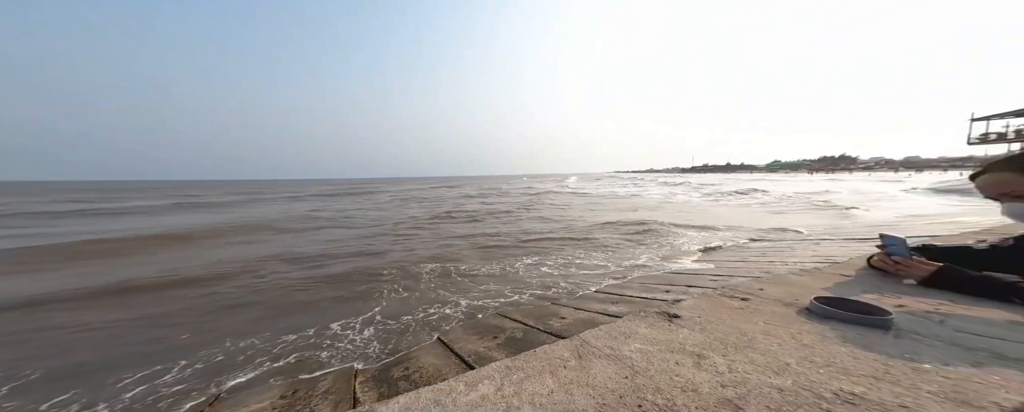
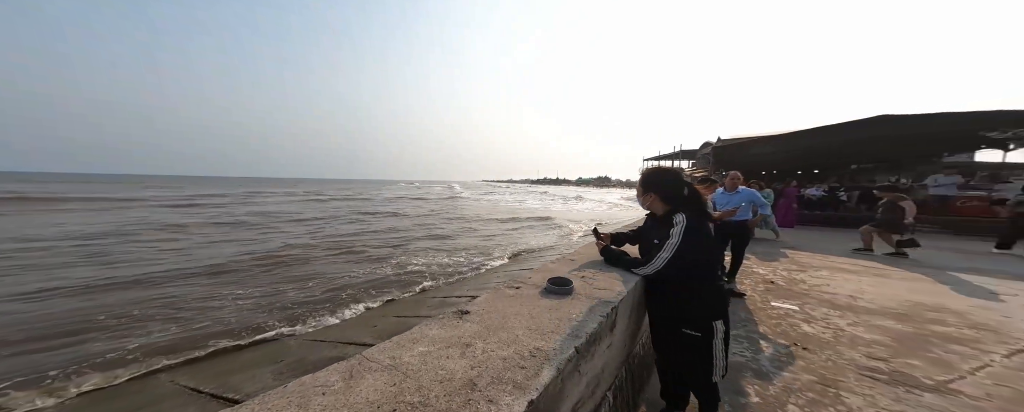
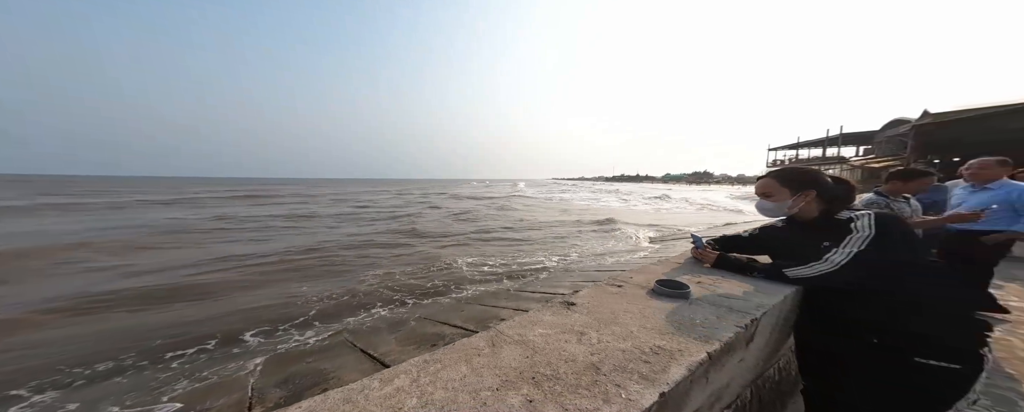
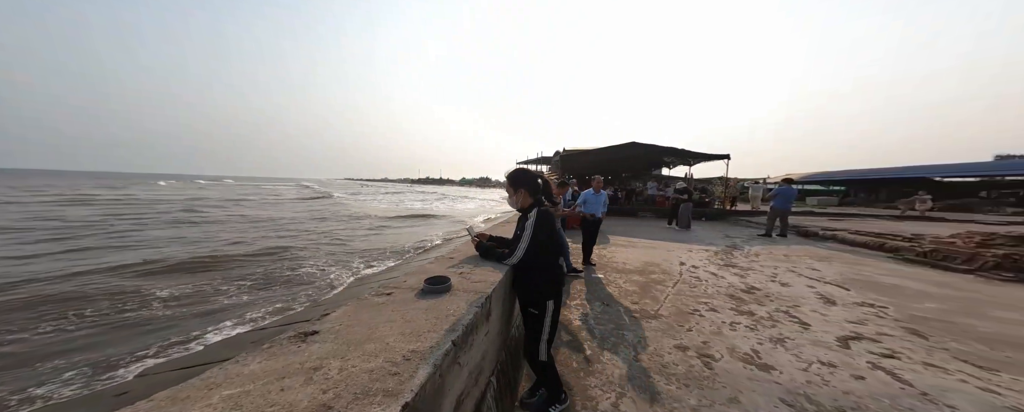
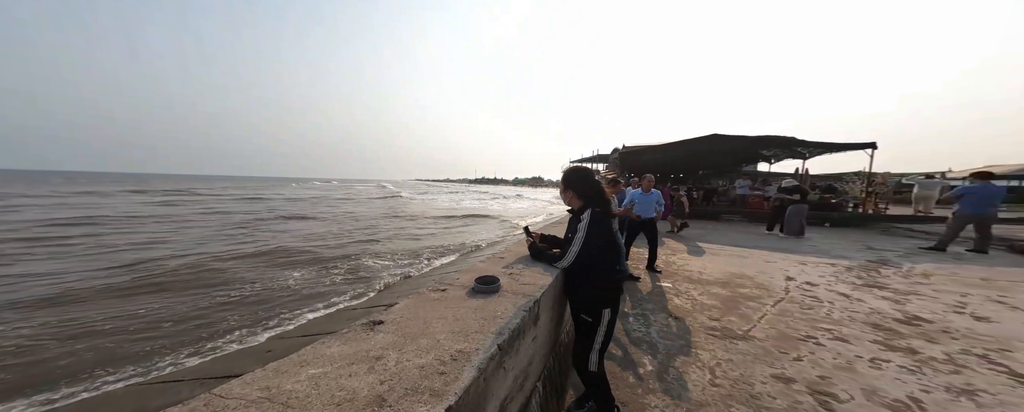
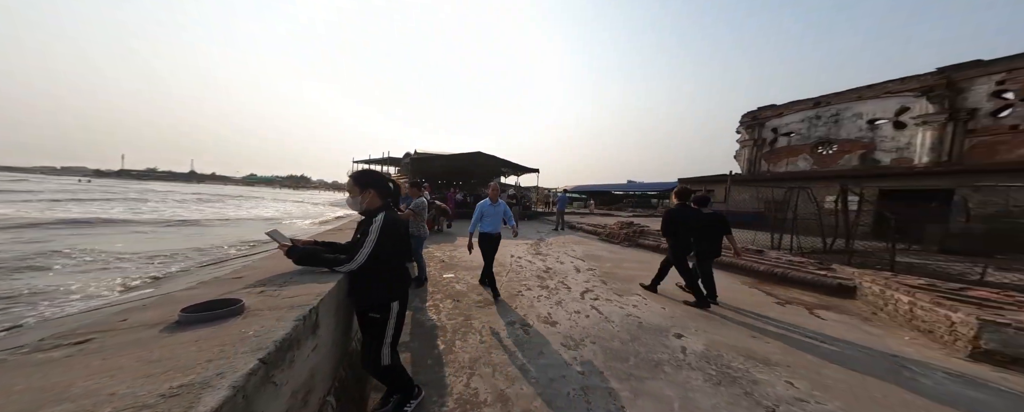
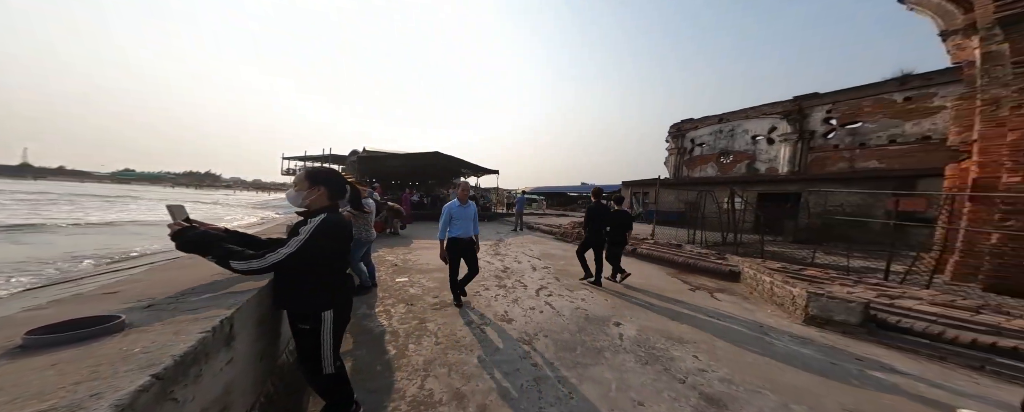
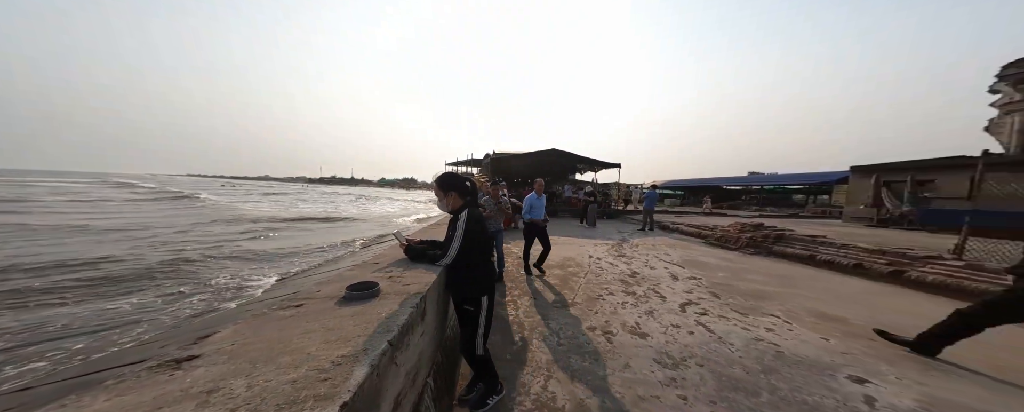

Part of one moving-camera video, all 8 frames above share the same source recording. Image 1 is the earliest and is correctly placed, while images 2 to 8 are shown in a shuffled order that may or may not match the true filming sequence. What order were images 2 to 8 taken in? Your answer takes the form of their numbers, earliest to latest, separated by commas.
3, 2, 5, 4, 8, 6, 7
